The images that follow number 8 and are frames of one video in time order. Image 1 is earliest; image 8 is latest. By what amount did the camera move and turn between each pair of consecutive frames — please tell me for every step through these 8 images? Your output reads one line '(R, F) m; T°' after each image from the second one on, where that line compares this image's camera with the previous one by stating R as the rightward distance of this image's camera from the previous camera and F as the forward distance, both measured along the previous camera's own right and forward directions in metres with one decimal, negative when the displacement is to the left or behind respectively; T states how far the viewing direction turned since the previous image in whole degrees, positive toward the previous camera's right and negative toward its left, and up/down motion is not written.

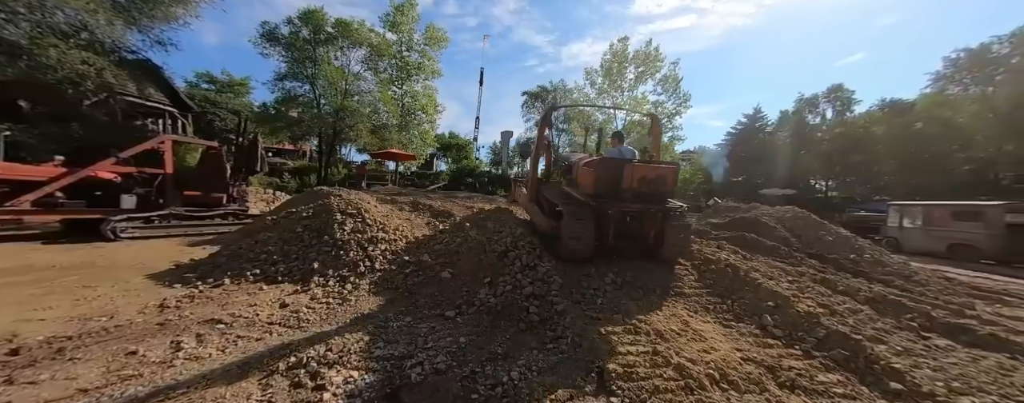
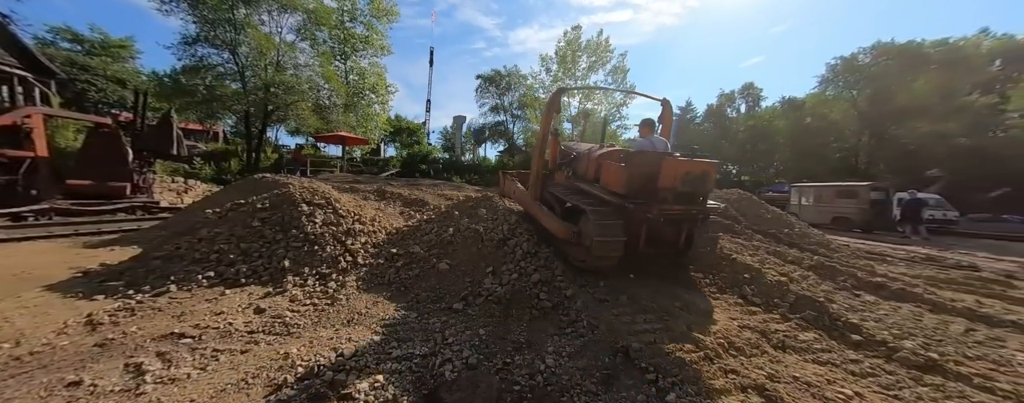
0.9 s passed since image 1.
(-0.6, +0.1) m; +9°
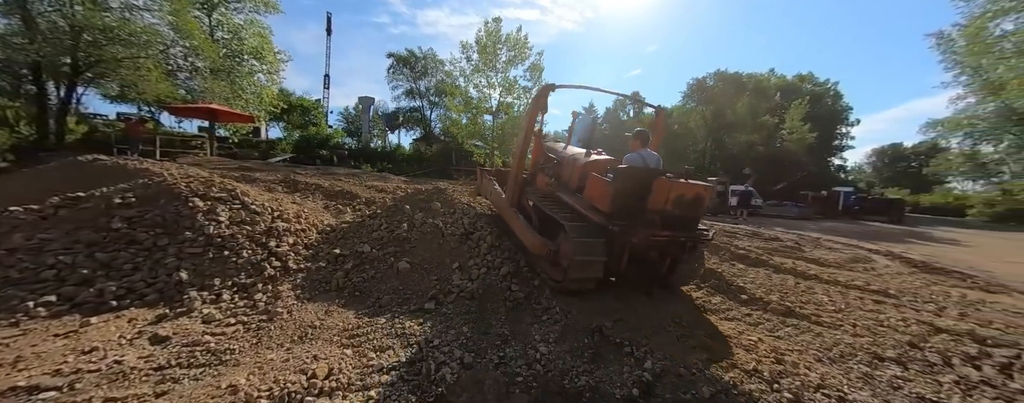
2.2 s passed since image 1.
(-0.6, +0.1) m; +17°
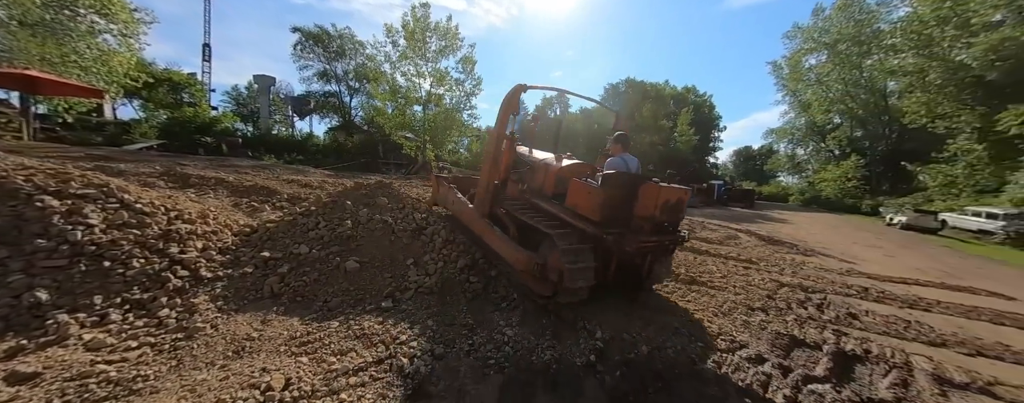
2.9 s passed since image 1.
(-0.3, -0.1) m; +14°
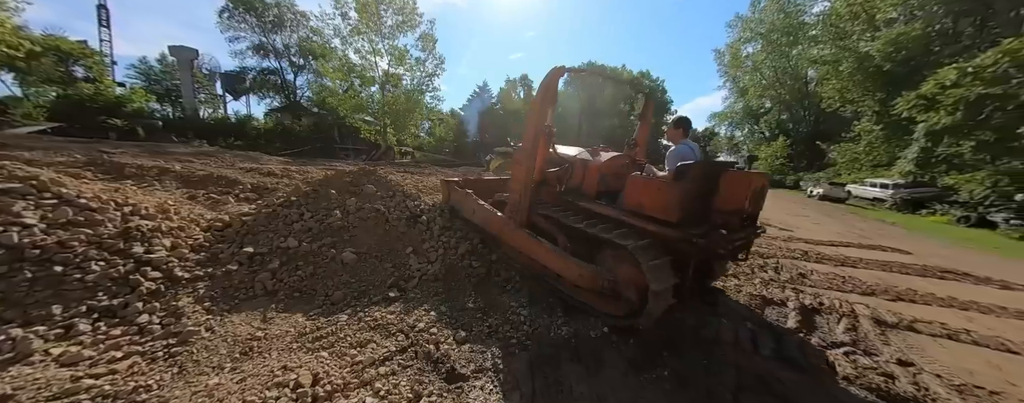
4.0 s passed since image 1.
(-0.4, 0.0) m; +7°
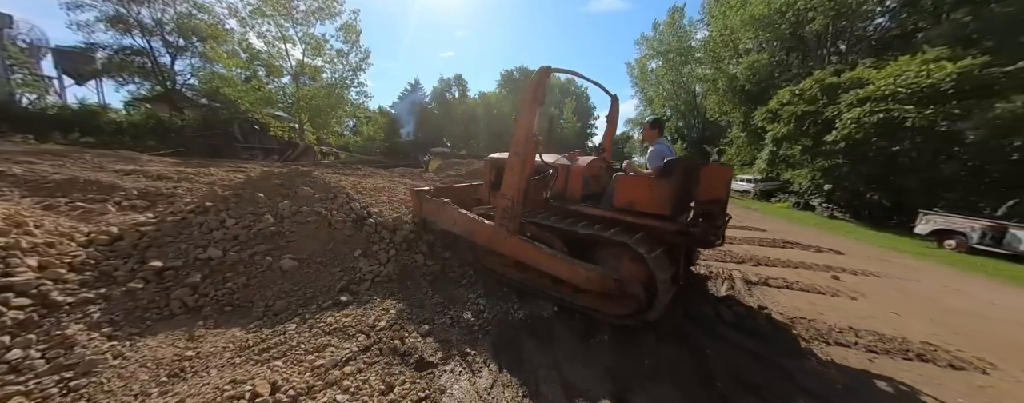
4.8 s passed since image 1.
(-0.2, -0.2) m; +13°
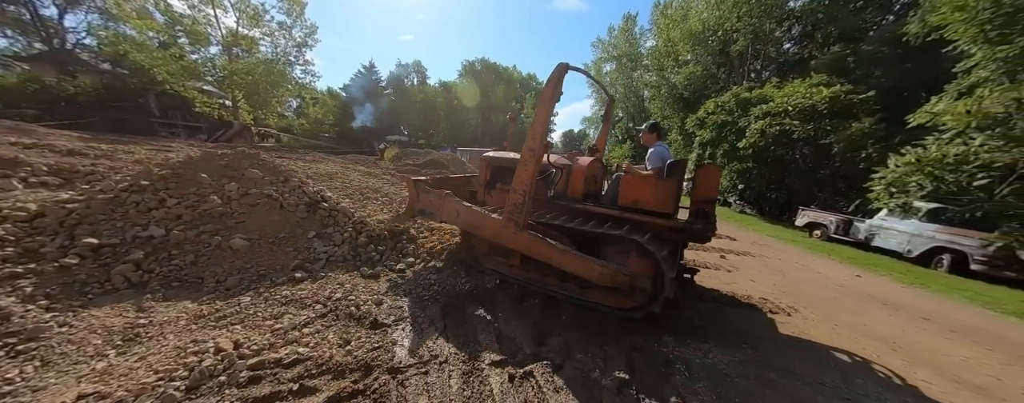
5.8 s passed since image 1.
(+0.1, -0.4) m; +8°
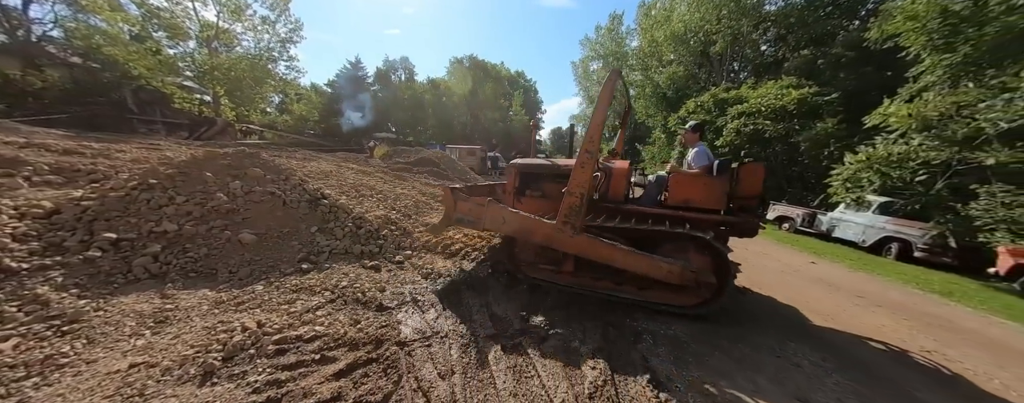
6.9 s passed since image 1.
(0.0, -0.3) m; +2°
